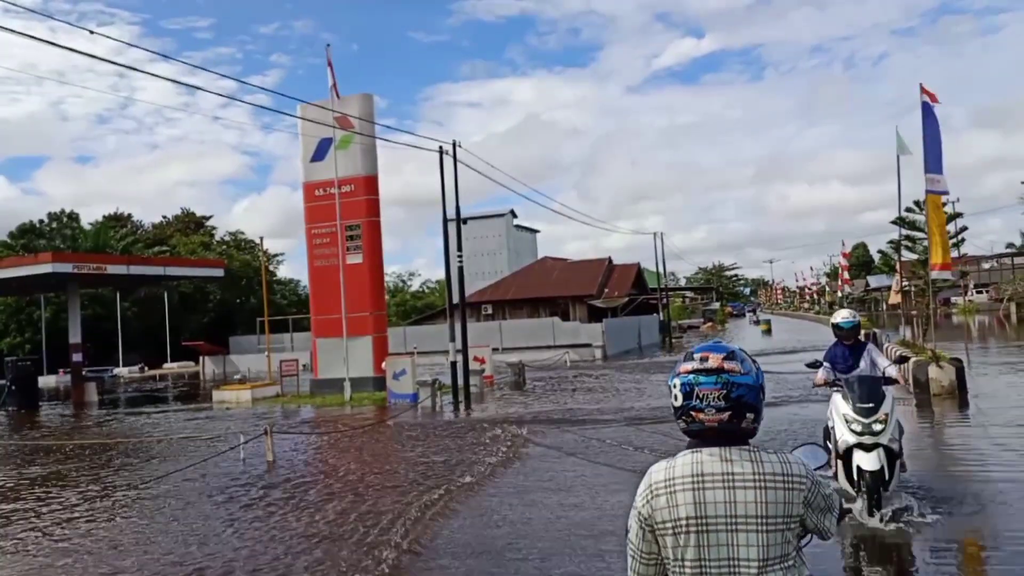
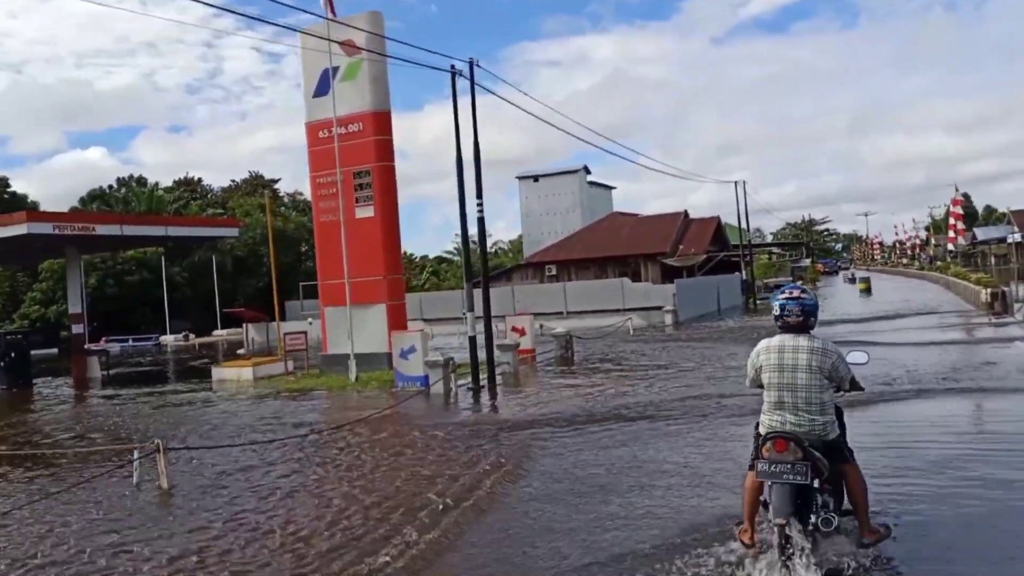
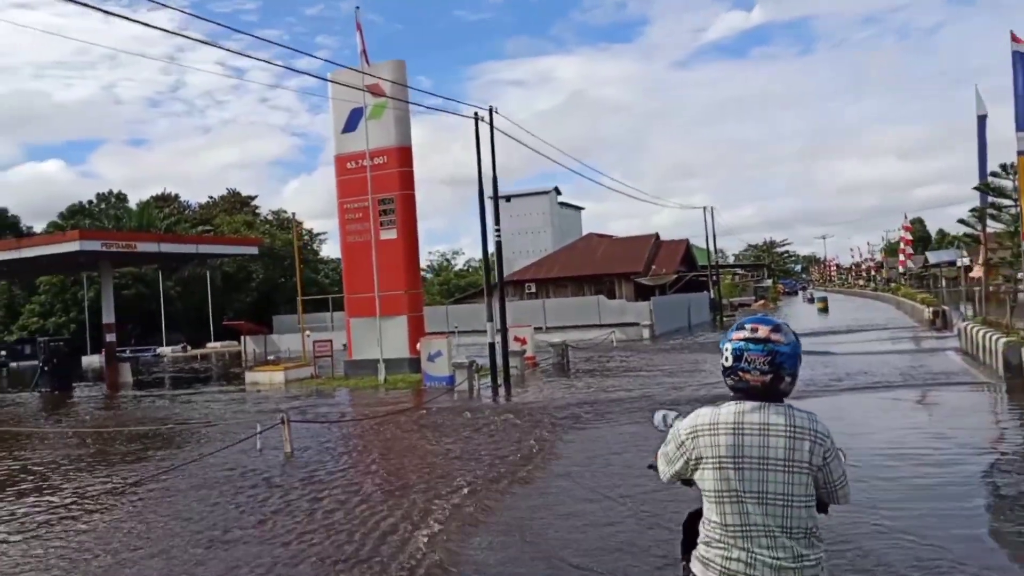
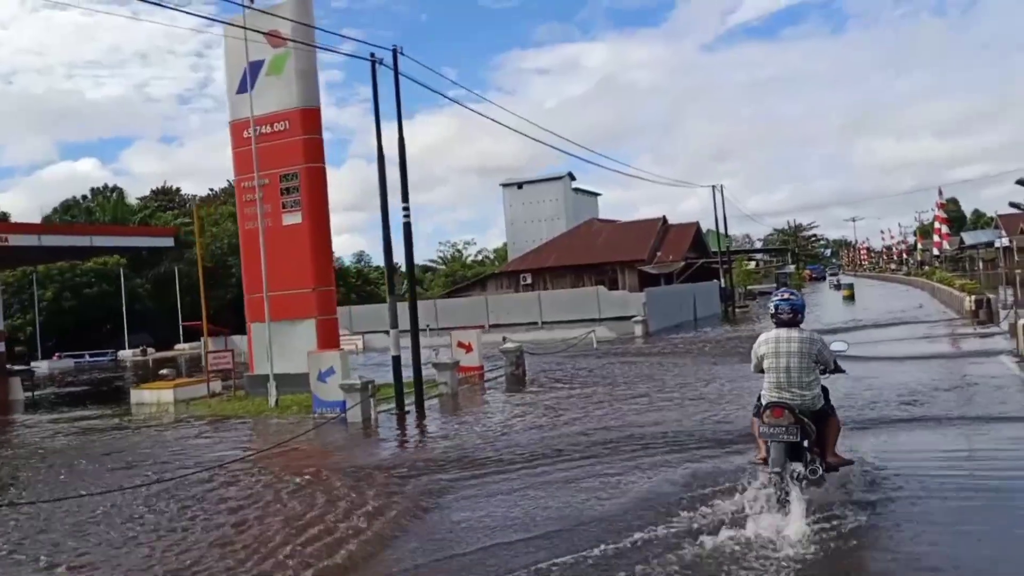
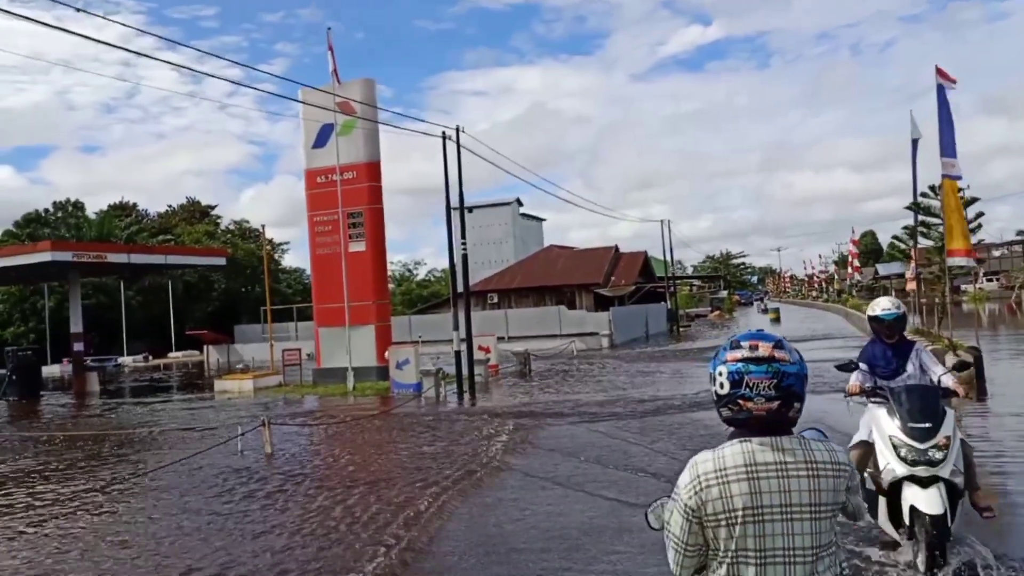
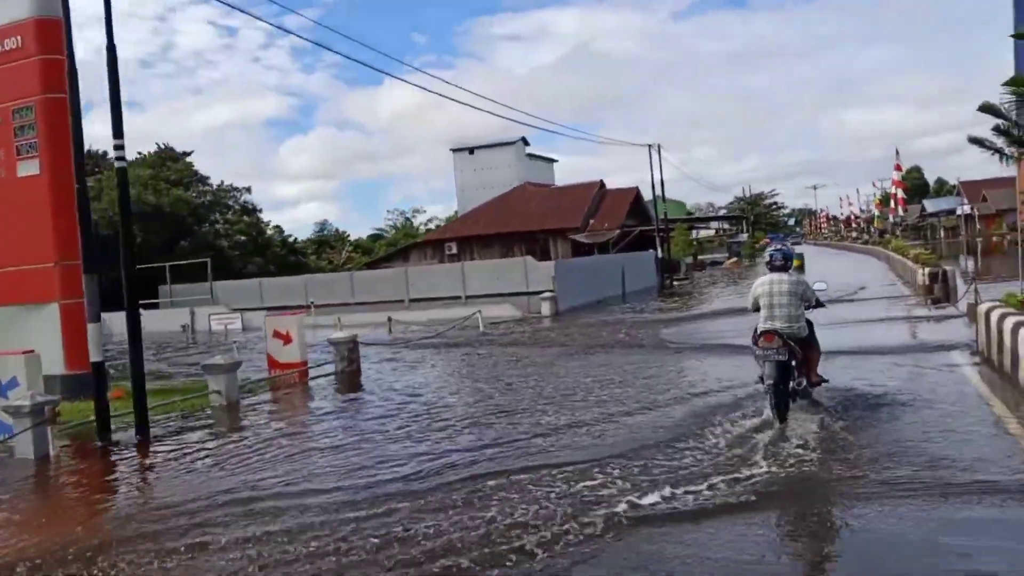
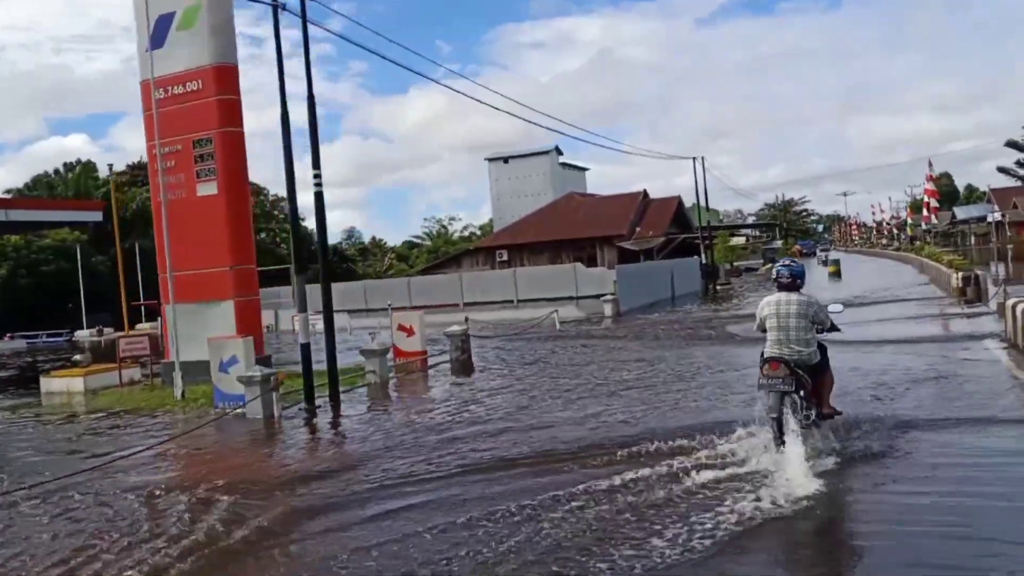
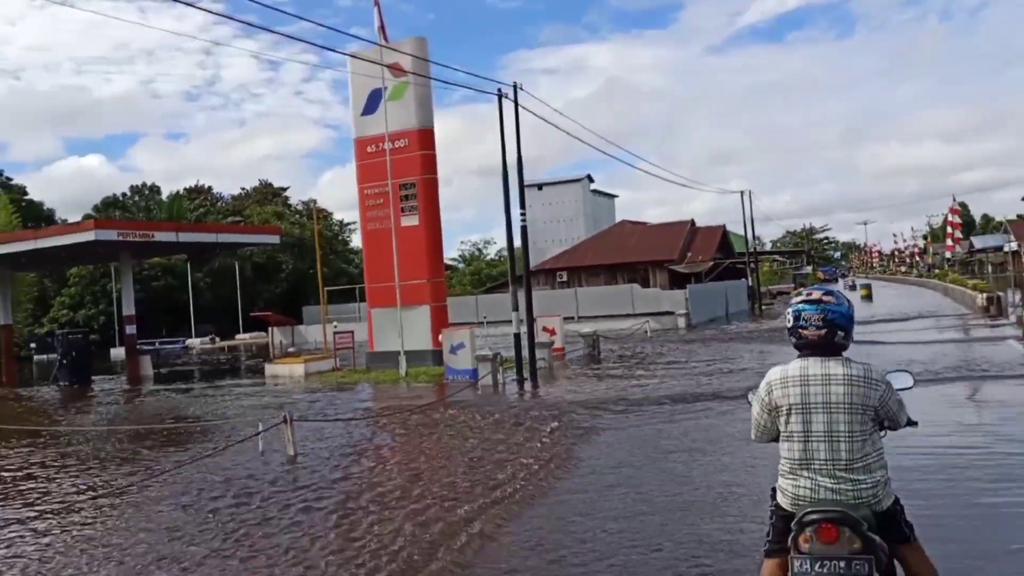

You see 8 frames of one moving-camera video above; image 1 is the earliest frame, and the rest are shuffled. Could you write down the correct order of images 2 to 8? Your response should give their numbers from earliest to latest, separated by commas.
5, 3, 8, 2, 4, 7, 6
